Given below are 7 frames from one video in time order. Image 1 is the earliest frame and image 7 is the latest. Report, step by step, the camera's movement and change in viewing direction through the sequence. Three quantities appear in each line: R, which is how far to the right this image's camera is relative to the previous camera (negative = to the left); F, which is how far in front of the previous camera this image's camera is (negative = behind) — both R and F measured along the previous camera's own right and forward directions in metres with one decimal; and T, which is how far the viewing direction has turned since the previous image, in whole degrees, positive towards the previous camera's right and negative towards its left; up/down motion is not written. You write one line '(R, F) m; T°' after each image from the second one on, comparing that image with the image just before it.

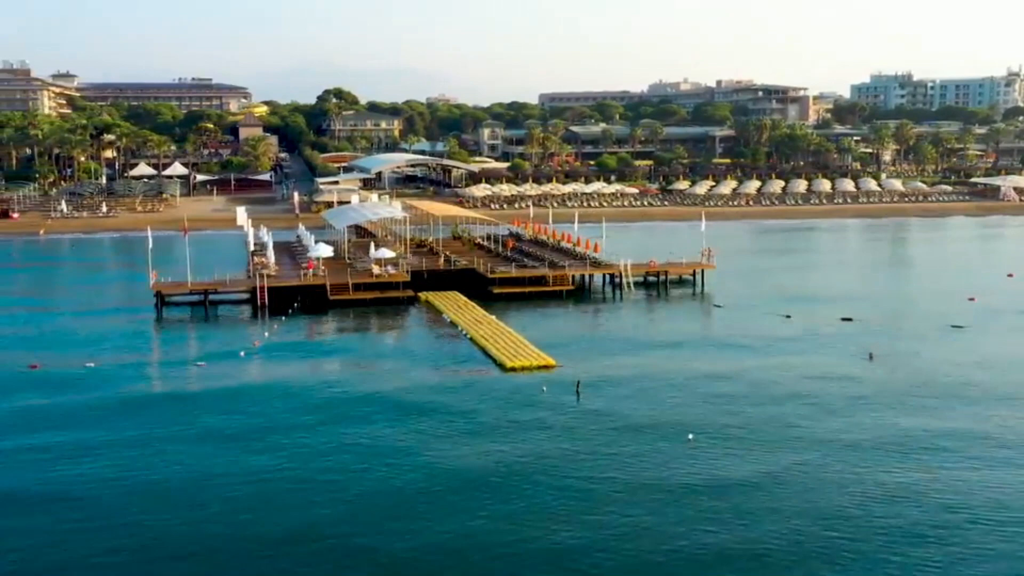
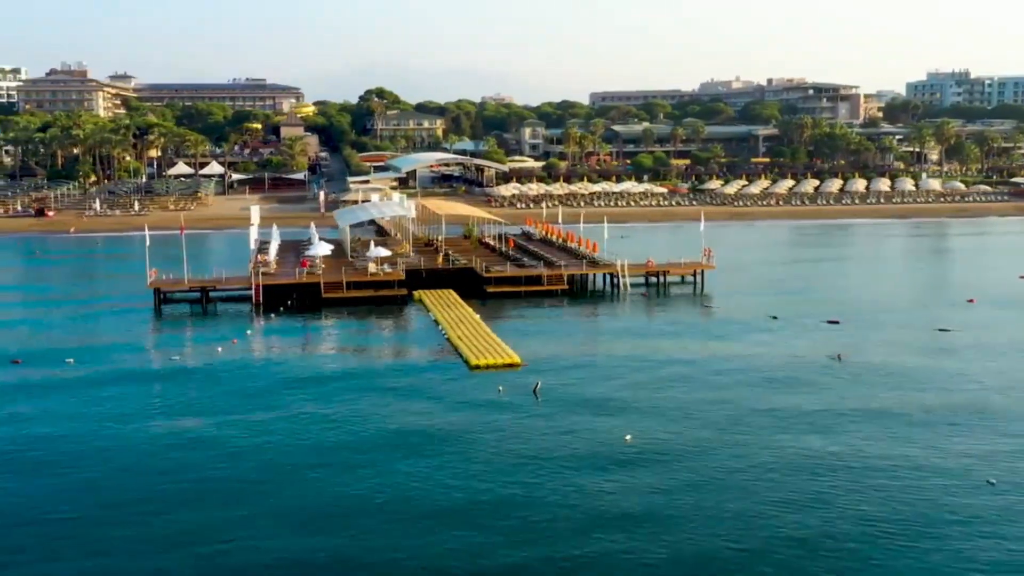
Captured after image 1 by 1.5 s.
(+3.0, +0.1) m; -3°
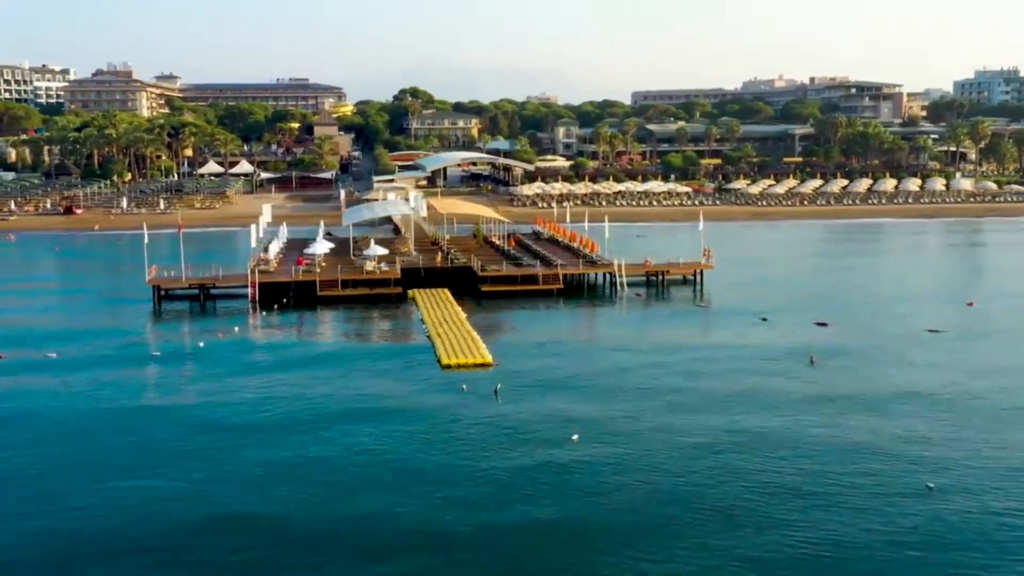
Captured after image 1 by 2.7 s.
(+2.4, +0.2) m; -2°
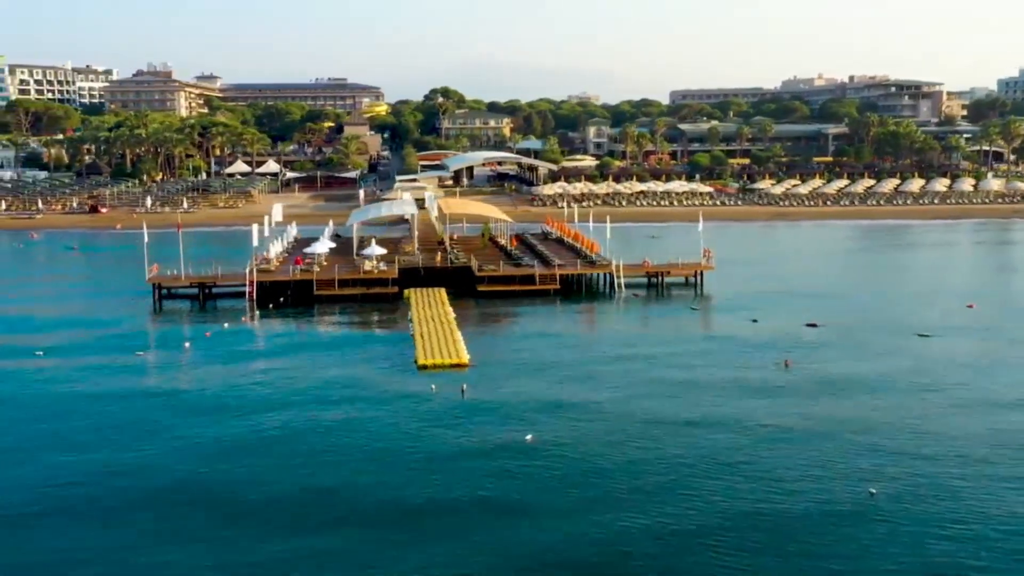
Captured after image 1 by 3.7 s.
(+2.1, +0.1) m; -2°
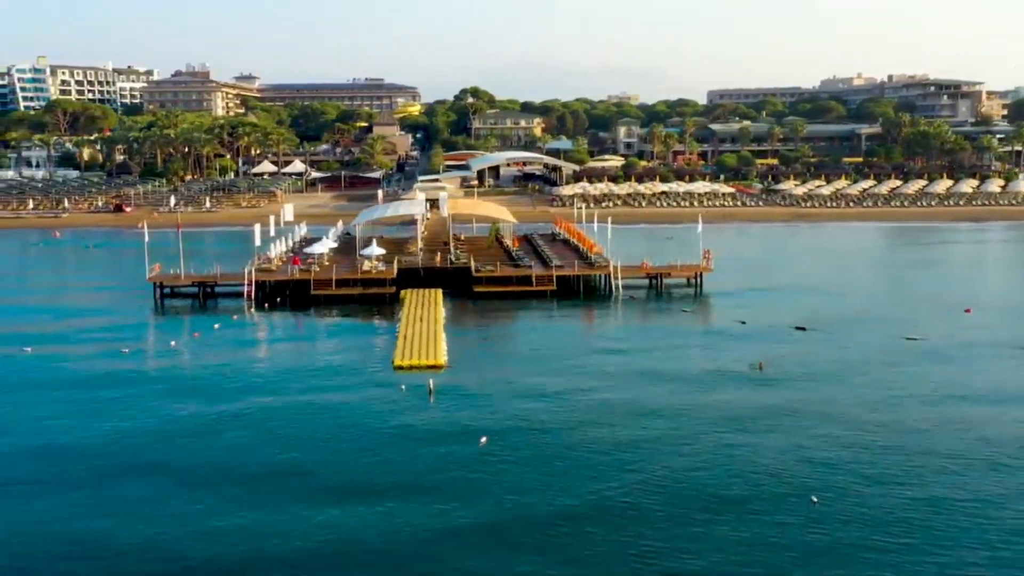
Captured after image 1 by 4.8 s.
(+2.1, +0.1) m; -2°
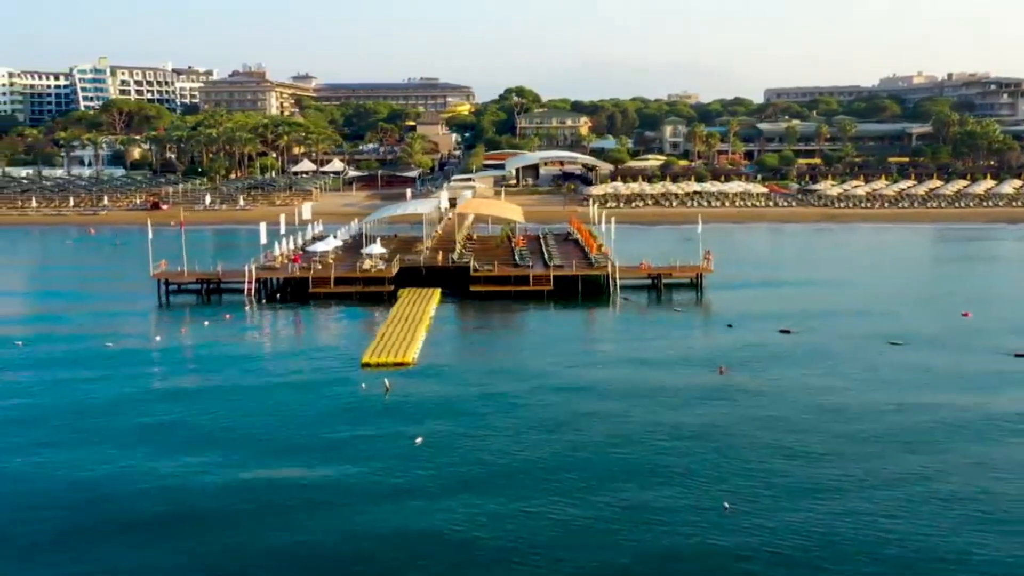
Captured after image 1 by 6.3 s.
(+3.0, +0.1) m; -3°
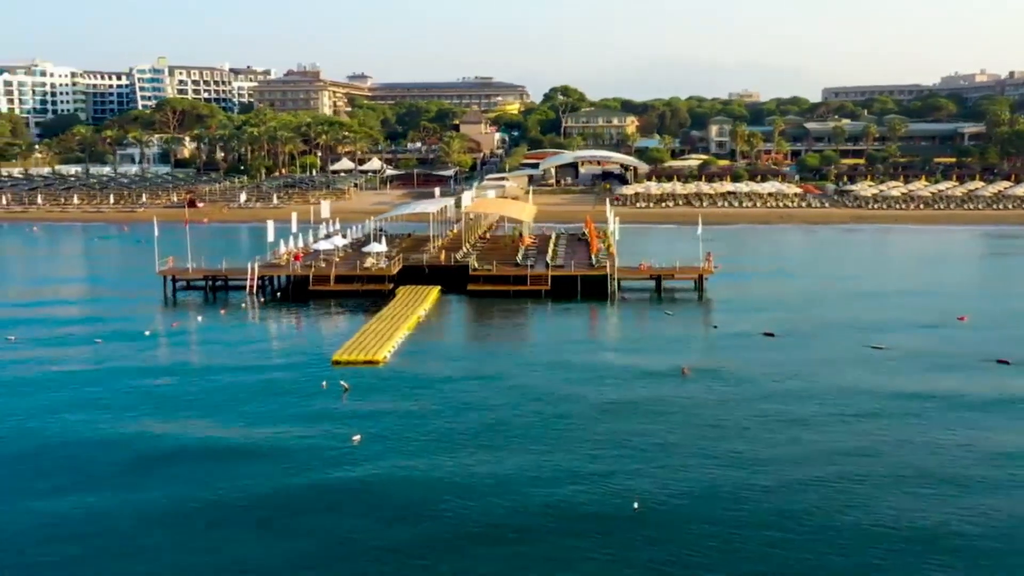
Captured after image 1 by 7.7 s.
(+2.9, +0.1) m; -3°
